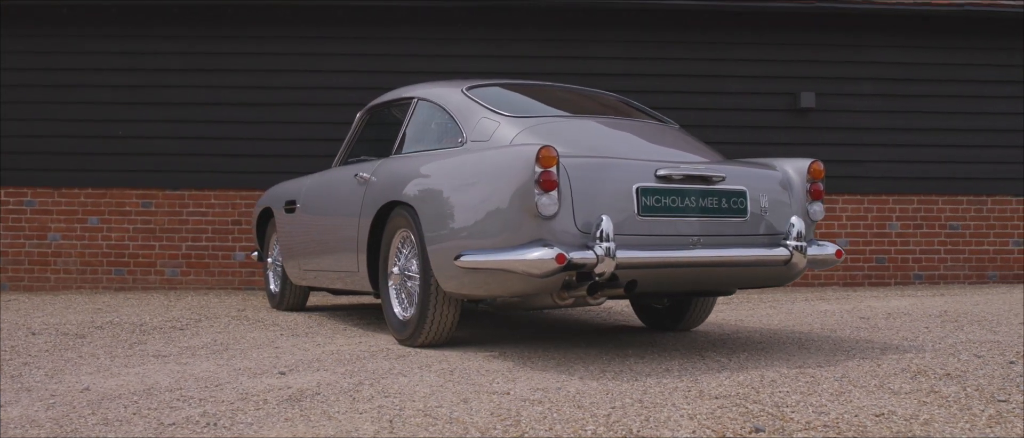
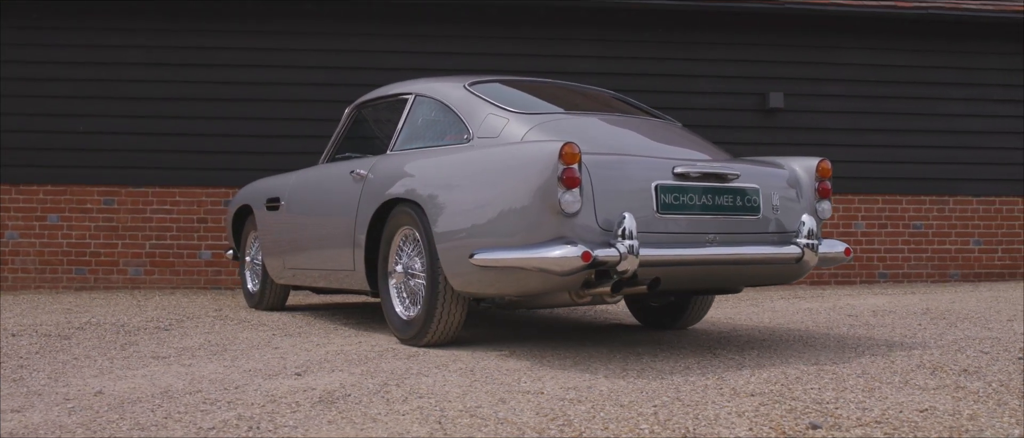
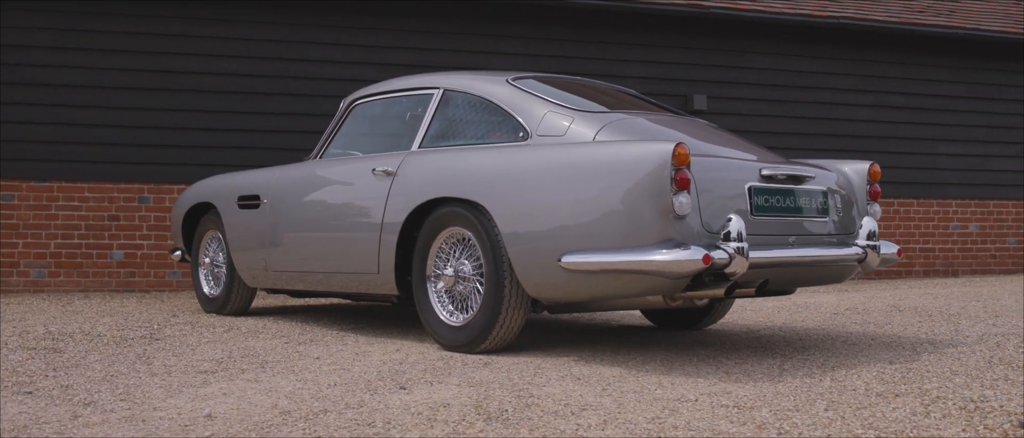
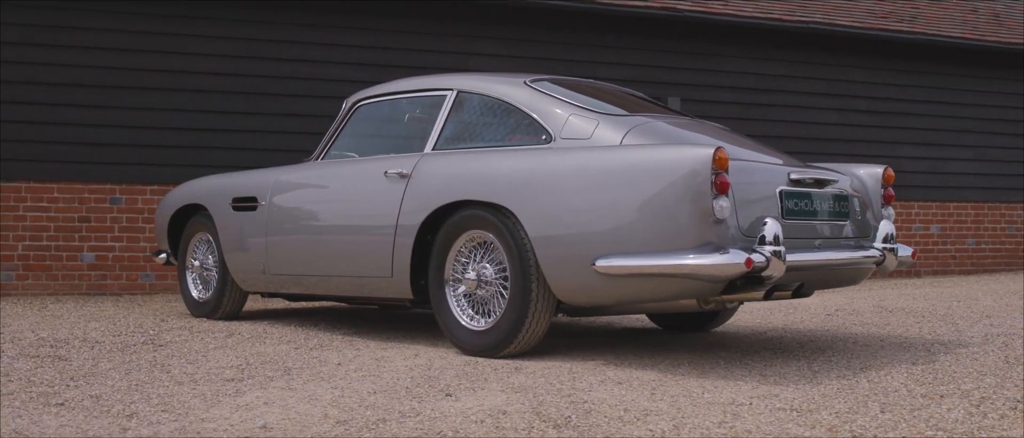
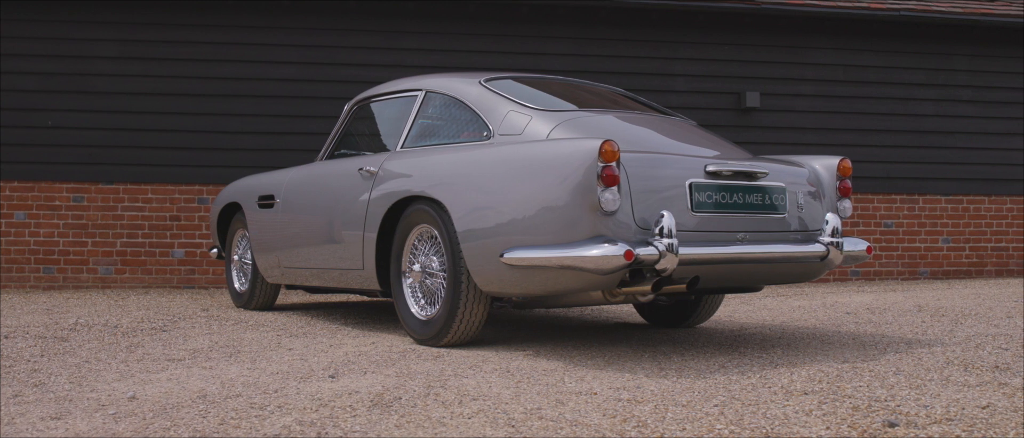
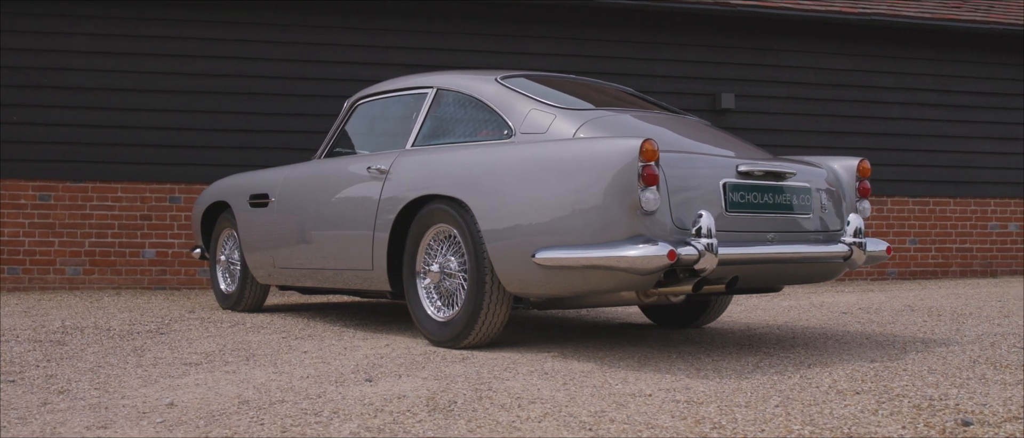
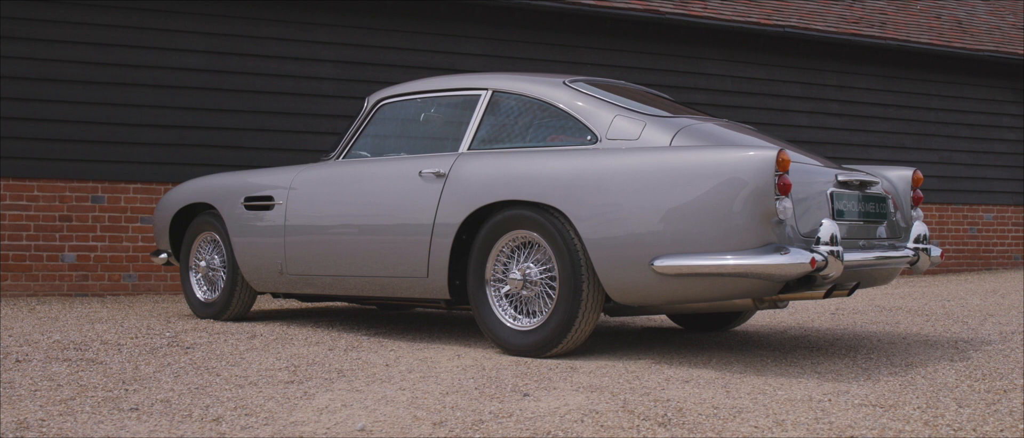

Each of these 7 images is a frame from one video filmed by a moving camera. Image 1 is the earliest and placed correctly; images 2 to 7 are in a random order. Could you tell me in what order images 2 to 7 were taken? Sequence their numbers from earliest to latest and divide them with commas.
2, 5, 6, 3, 4, 7
